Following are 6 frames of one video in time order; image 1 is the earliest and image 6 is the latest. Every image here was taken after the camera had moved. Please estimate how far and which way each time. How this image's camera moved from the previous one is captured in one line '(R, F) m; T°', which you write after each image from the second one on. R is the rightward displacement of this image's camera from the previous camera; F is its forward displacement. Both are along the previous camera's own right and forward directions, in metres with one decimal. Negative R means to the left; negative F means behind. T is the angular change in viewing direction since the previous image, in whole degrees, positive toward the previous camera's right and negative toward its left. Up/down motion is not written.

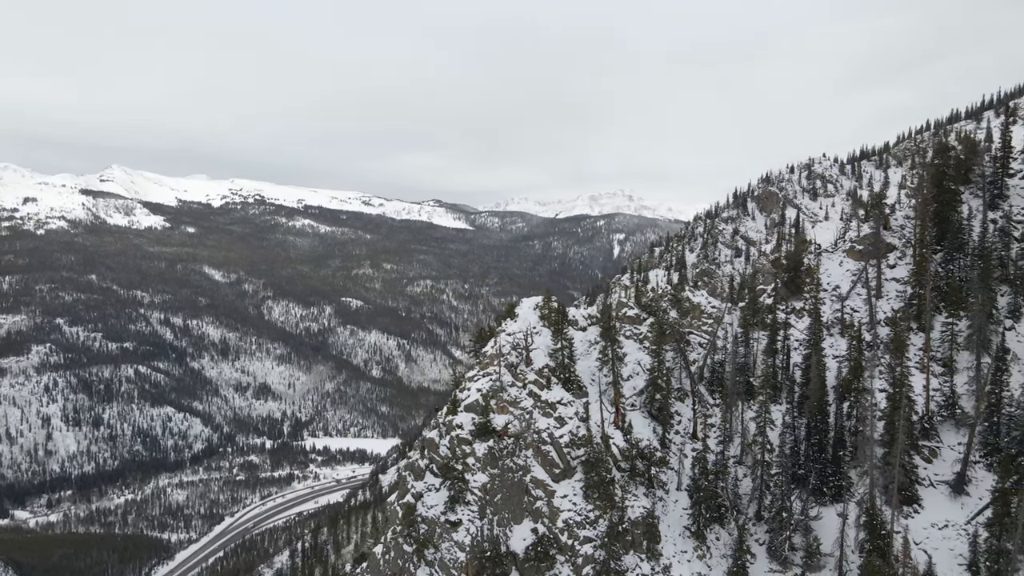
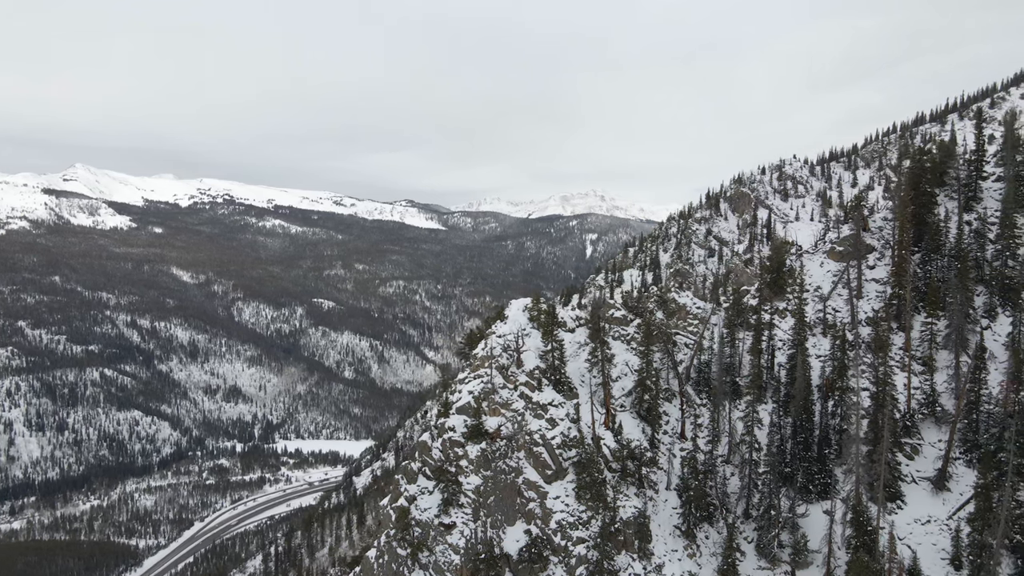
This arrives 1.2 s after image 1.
(-0.7, 0.0) m; +2°
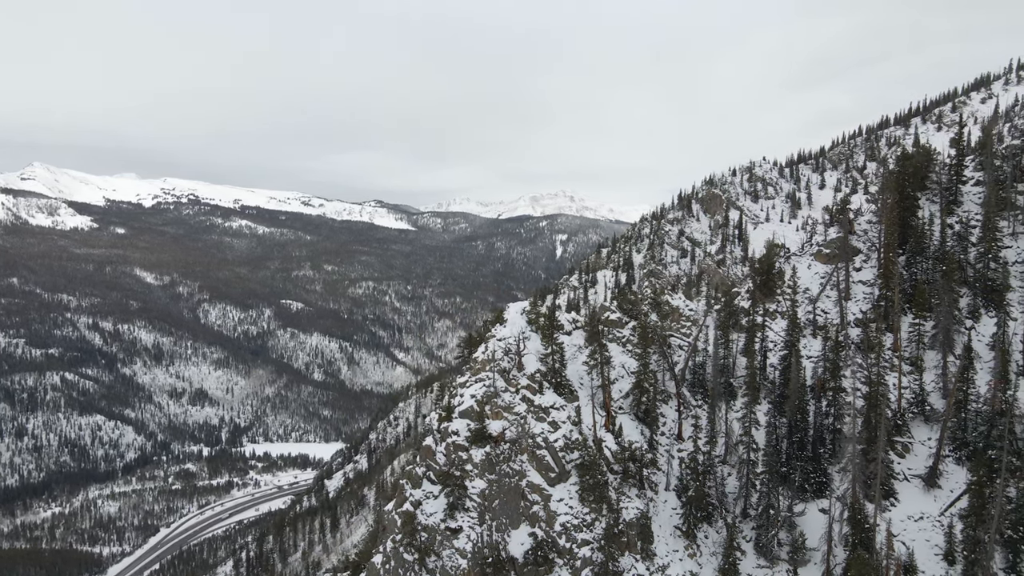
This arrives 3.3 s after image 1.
(-1.4, -0.4) m; +1°
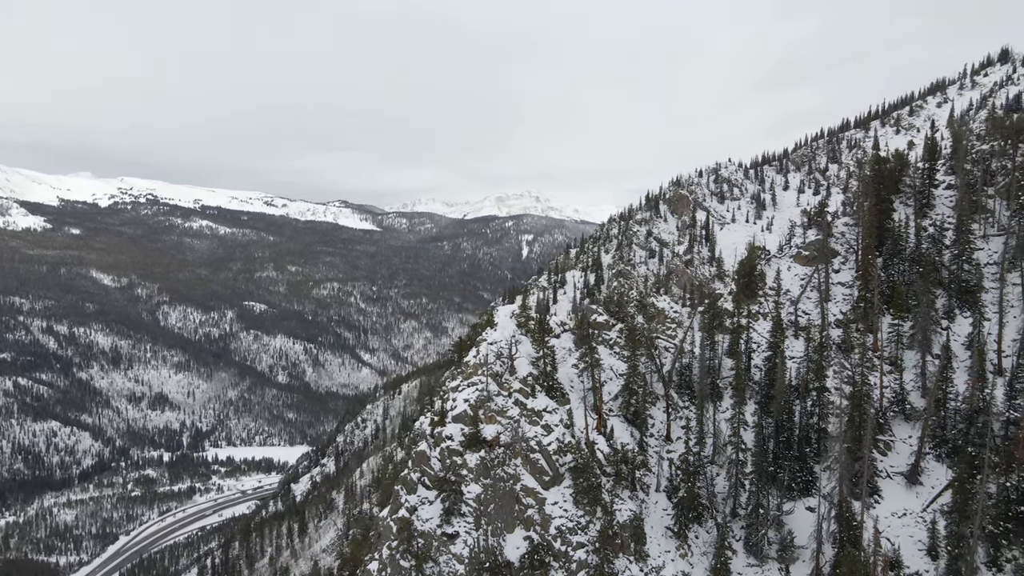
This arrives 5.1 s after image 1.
(-1.1, -0.1) m; +2°
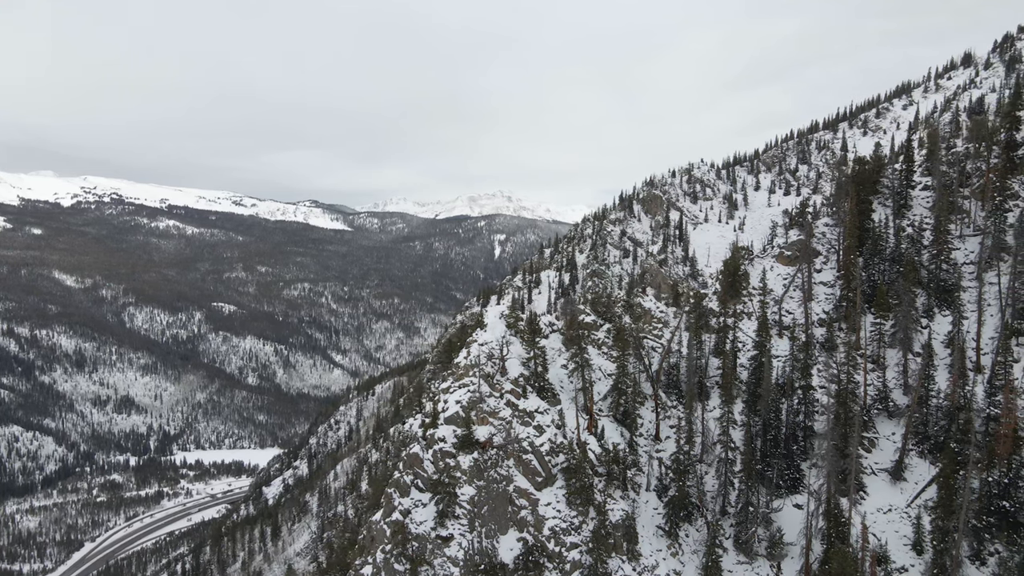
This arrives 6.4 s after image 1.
(-0.8, +0.2) m; +2°
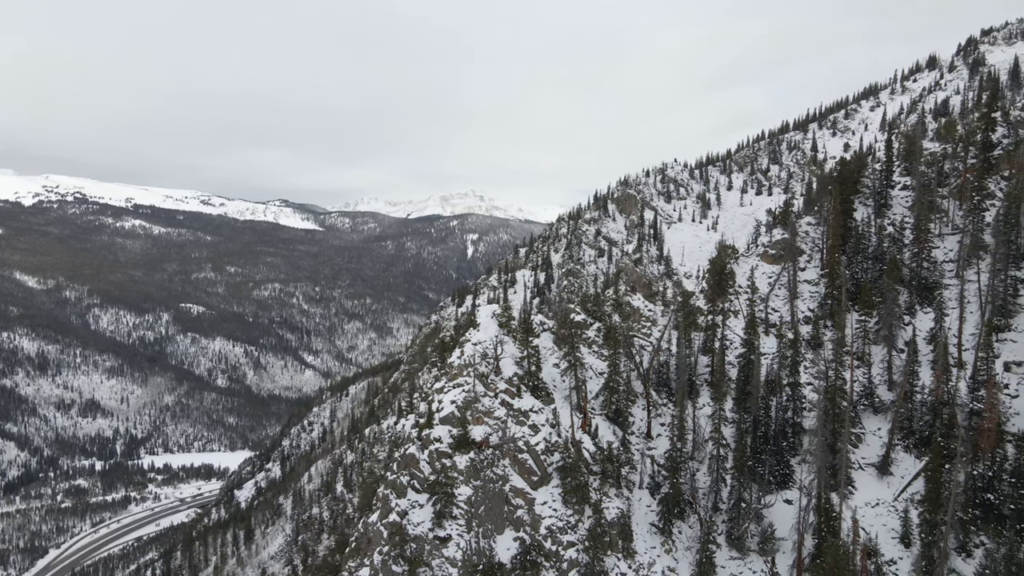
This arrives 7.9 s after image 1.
(-0.9, 0.0) m; +2°
